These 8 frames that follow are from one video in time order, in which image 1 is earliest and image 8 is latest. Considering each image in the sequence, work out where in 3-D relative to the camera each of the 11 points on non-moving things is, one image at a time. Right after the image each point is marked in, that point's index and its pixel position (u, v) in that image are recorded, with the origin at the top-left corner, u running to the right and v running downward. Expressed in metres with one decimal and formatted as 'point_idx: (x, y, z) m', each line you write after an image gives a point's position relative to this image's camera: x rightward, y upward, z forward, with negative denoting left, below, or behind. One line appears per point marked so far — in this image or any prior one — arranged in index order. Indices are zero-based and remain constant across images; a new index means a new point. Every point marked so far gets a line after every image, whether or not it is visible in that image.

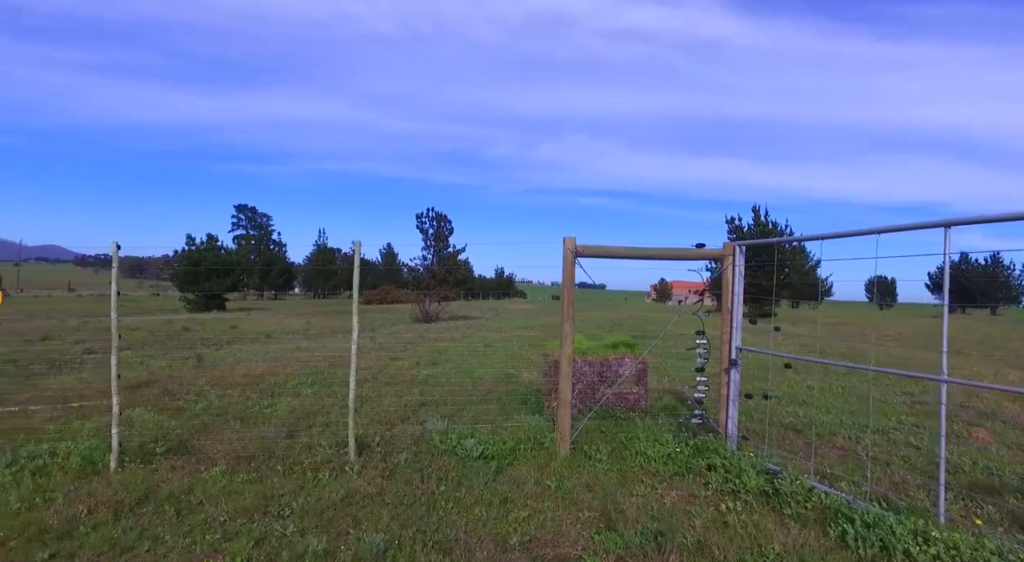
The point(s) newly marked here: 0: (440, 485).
0: (-0.4, -1.3, +4.4) m
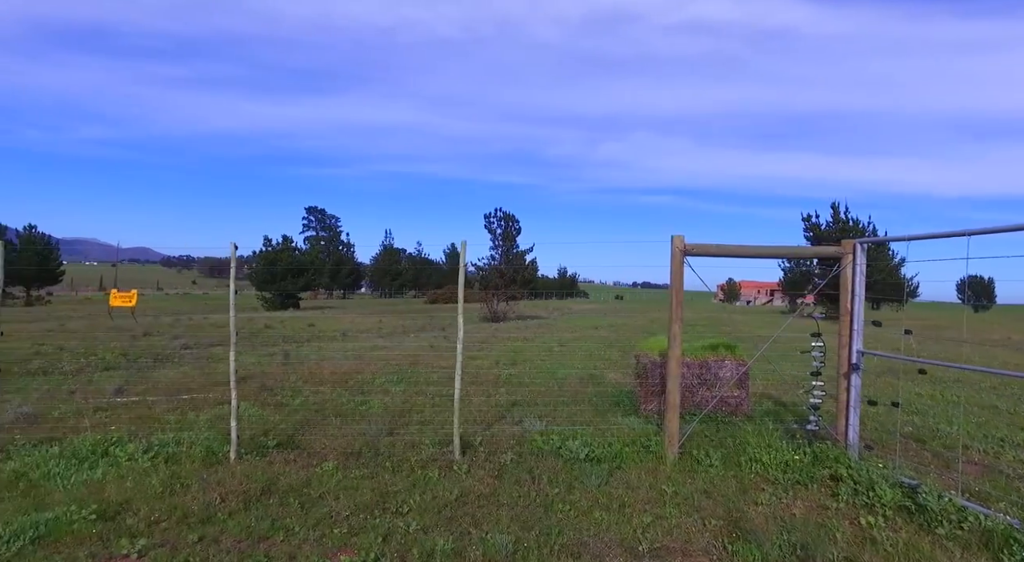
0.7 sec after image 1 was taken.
0: (+0.3, -1.4, +4.4) m
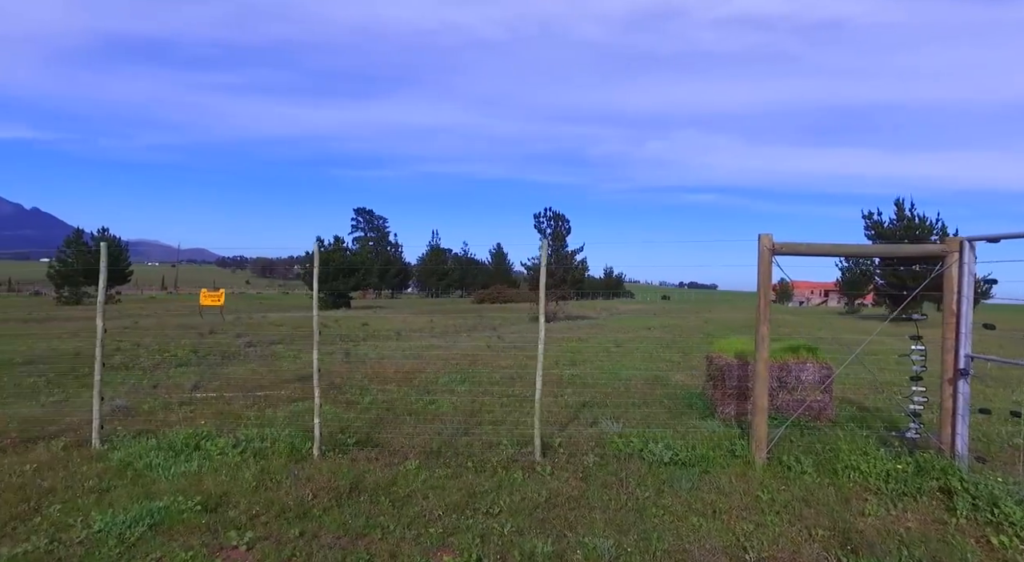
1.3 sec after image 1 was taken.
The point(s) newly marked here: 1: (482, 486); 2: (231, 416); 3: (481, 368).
0: (+0.9, -1.4, +4.3) m
1: (-0.2, -1.4, +4.7) m
2: (-3.2, -1.5, +7.6) m
3: (-0.6, -1.8, +13.6) m
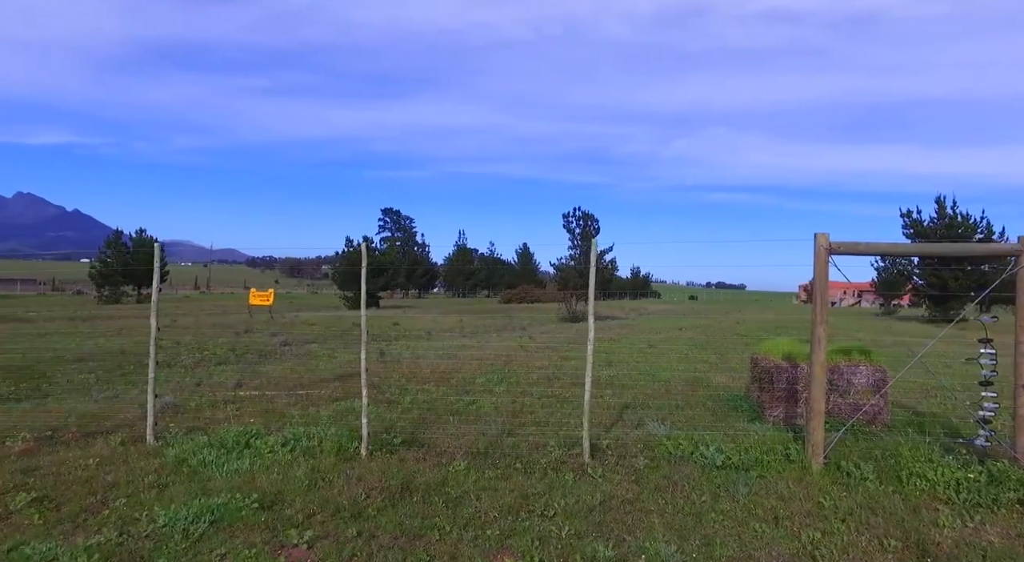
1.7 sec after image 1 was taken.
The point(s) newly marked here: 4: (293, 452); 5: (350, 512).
0: (+1.2, -1.4, +4.3) m
1: (+0.1, -1.4, +4.6) m
2: (-2.7, -1.5, +7.7) m
3: (+0.1, -1.8, +13.6) m
4: (-1.9, -1.5, +5.8) m
5: (-1.0, -1.4, +4.2) m
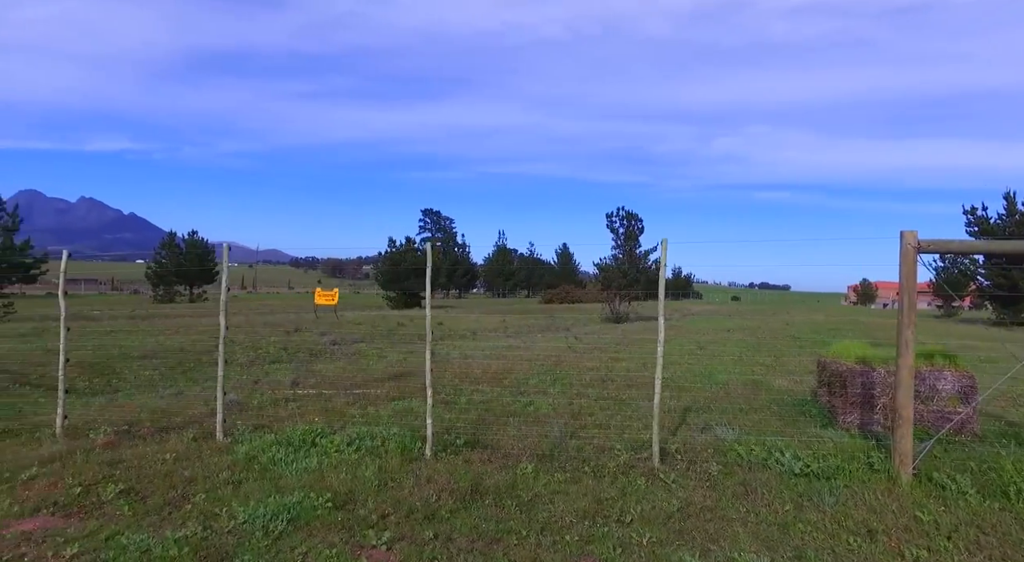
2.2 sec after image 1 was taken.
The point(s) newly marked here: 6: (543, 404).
0: (+1.7, -1.4, +4.1) m
1: (+0.6, -1.4, +4.5) m
2: (-2.0, -1.5, +7.8) m
3: (+1.1, -1.8, +13.5) m
4: (-1.3, -1.5, +5.8) m
5: (-0.6, -1.5, +4.2) m
6: (+0.4, -1.6, +8.7) m
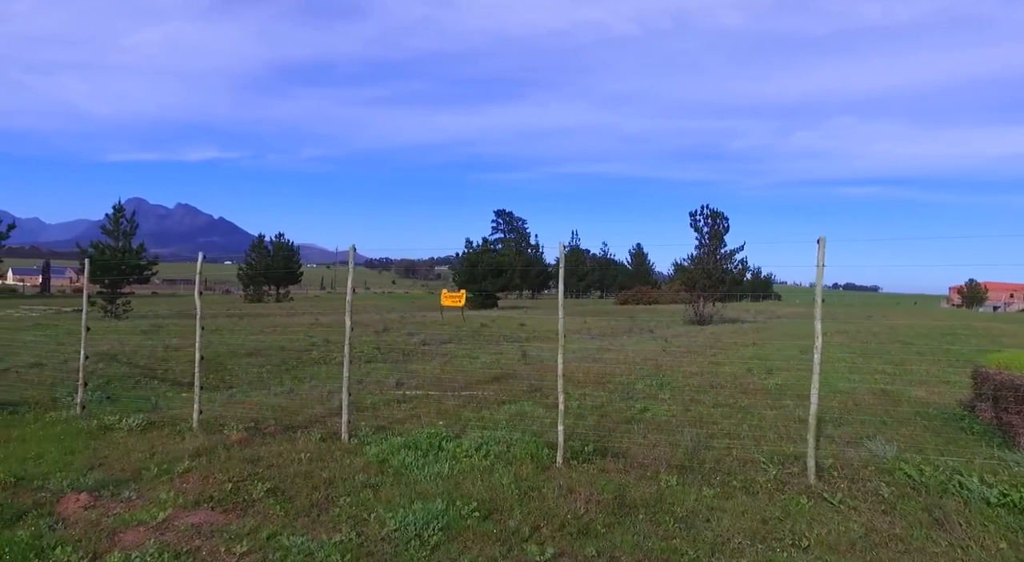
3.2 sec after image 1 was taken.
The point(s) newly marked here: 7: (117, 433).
0: (+2.6, -1.4, +3.7) m
1: (+1.6, -1.4, +4.2) m
2: (-0.7, -1.5, +7.7) m
3: (+3.1, -1.8, +13.0) m
4: (-0.2, -1.5, +5.7) m
5: (+0.4, -1.5, +4.0) m
6: (+1.8, -1.6, +8.4) m
7: (-4.3, -1.7, +7.4) m
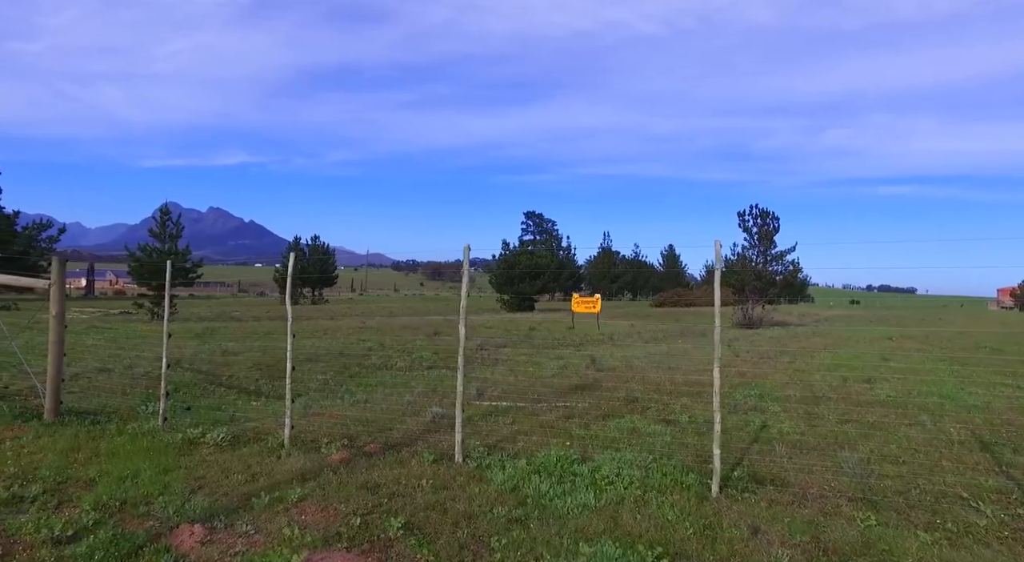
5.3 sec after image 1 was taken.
0: (+3.6, -1.4, +2.9) m
1: (+2.6, -1.5, +3.5) m
2: (+0.5, -1.6, +7.1) m
3: (+4.5, -1.8, +12.2) m
4: (+0.9, -1.5, +5.1) m
5: (+1.4, -1.5, +3.3) m
6: (+3.0, -1.6, +7.6) m
7: (-3.1, -1.7, +6.9) m
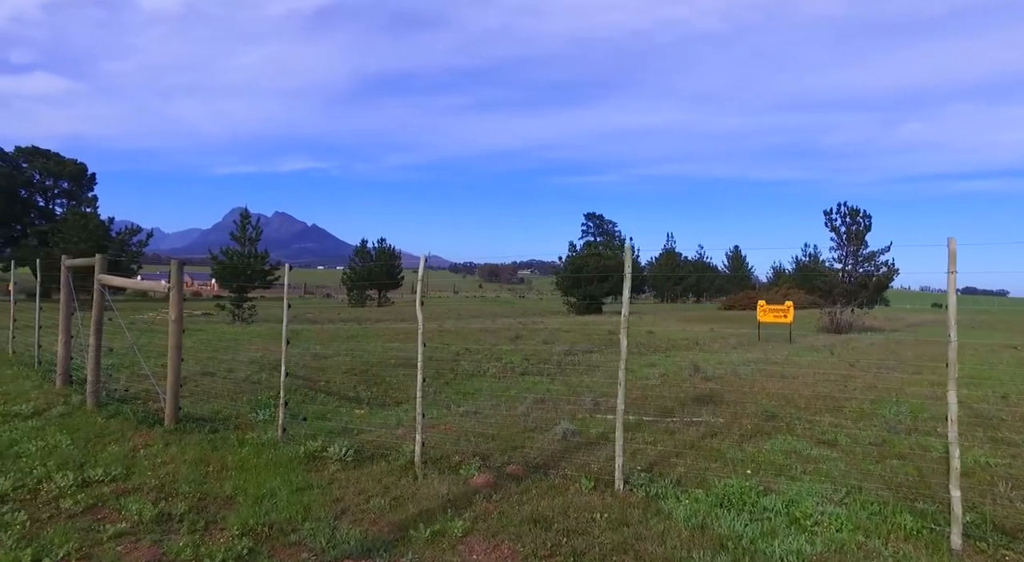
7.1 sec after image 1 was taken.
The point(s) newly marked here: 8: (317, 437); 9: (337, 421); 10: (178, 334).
0: (+4.6, -1.4, +1.9) m
1: (+3.7, -1.5, +2.6) m
2: (+1.9, -1.6, +6.3) m
3: (+6.4, -1.9, +11.1) m
4: (+2.1, -1.6, +4.3) m
5: (+2.5, -1.5, +2.5) m
6: (+4.5, -1.7, +6.6) m
7: (-1.7, -1.8, +6.5) m
8: (-2.3, -1.8, +7.9) m
9: (-2.4, -1.9, +9.2) m
10: (-4.3, -0.7, +8.6) m
